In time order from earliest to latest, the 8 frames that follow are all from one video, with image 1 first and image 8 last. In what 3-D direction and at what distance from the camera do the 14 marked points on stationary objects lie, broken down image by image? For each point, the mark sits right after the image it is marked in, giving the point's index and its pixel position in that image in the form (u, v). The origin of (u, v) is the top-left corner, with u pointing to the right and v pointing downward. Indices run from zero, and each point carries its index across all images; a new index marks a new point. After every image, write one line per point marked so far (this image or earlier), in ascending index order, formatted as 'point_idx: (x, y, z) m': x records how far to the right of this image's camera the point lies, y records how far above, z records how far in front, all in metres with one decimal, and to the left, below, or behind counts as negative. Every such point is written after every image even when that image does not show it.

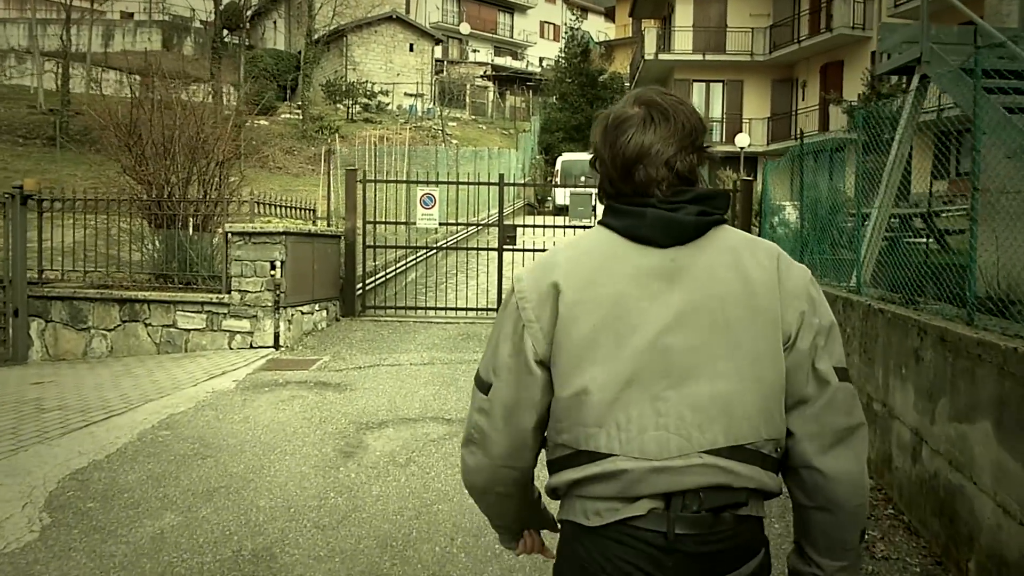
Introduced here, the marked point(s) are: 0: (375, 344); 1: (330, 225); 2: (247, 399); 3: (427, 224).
0: (-1.6, -0.7, +9.6) m
1: (-2.5, +0.9, +11.4) m
2: (-2.3, -1.0, +7.3) m
3: (-1.2, +0.9, +11.4) m
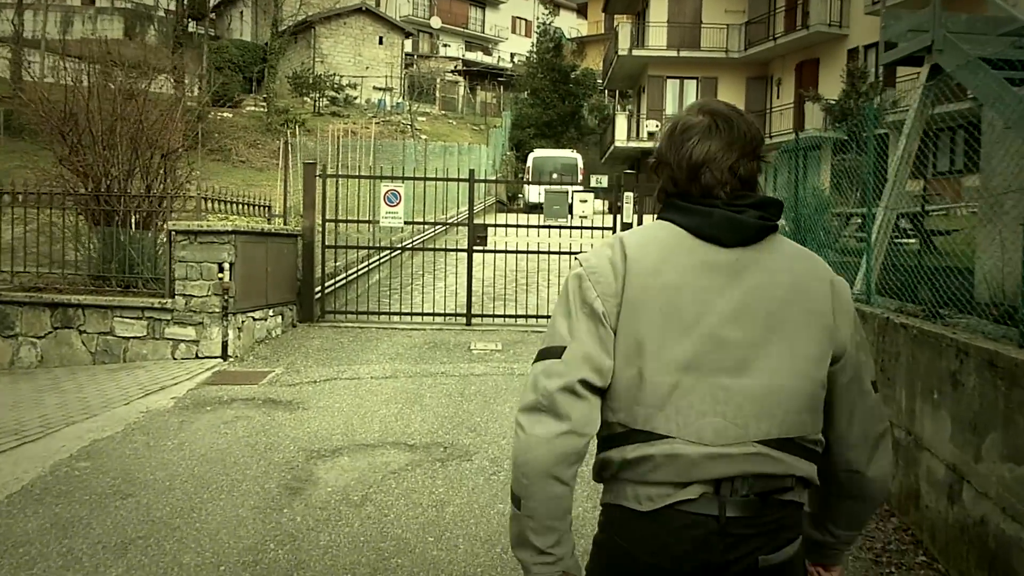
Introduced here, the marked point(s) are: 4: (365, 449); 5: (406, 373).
0: (-1.9, -0.7, +8.8) m
1: (-2.9, +0.8, +10.5) m
2: (-2.5, -1.0, +6.4) m
3: (-1.5, +0.8, +10.6) m
4: (-1.0, -1.1, +5.8) m
5: (-1.0, -0.8, +8.0) m
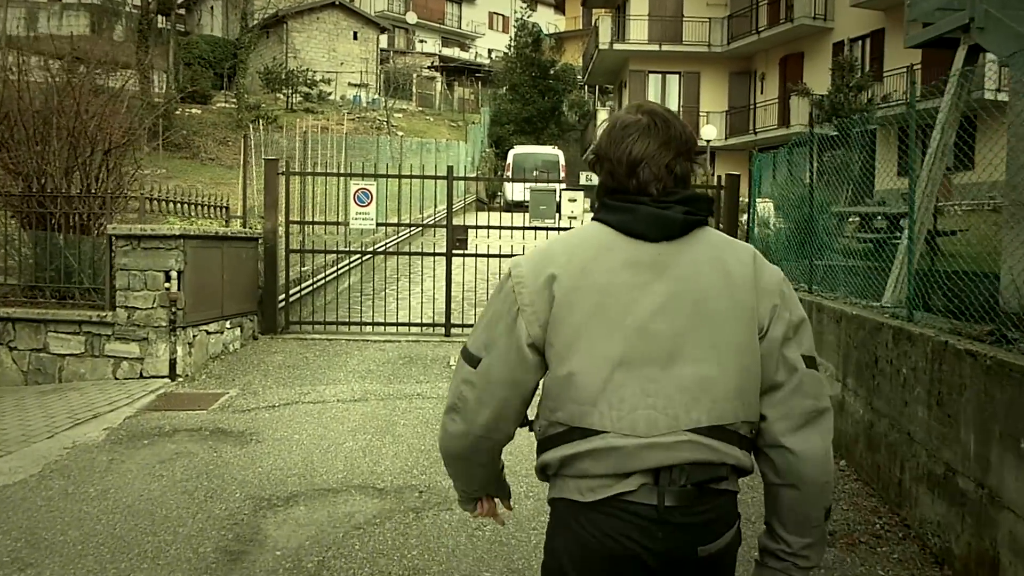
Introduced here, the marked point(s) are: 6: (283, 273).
0: (-2.1, -0.8, +7.9) m
1: (-3.1, +0.7, +9.6) m
2: (-2.7, -1.1, +5.5) m
3: (-1.8, +0.7, +9.7) m
4: (-1.1, -1.2, +4.9) m
5: (-1.2, -0.9, +7.1) m
6: (-2.7, +0.2, +9.6) m
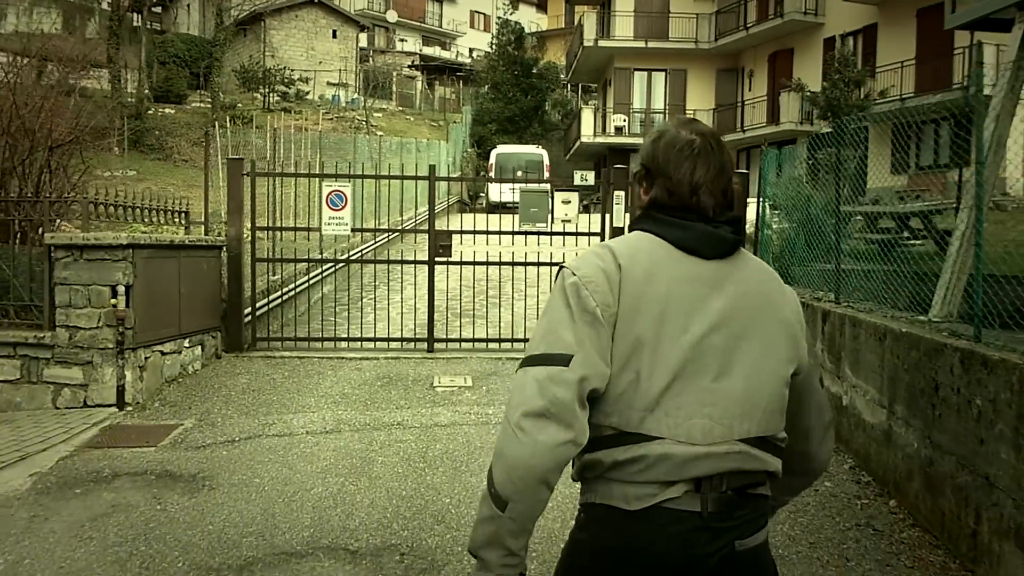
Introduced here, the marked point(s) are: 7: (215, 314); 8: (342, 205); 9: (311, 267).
0: (-2.2, -0.9, +7.1) m
1: (-3.2, +0.6, +8.7) m
2: (-2.7, -1.3, +4.7) m
3: (-1.9, +0.6, +8.8) m
4: (-1.1, -1.3, +4.0) m
5: (-1.2, -1.0, +6.3) m
6: (-2.8, 0.0, +8.7) m
7: (-3.0, -0.3, +8.3) m
8: (-1.8, +0.9, +8.9) m
9: (-2.5, +0.3, +10.3) m
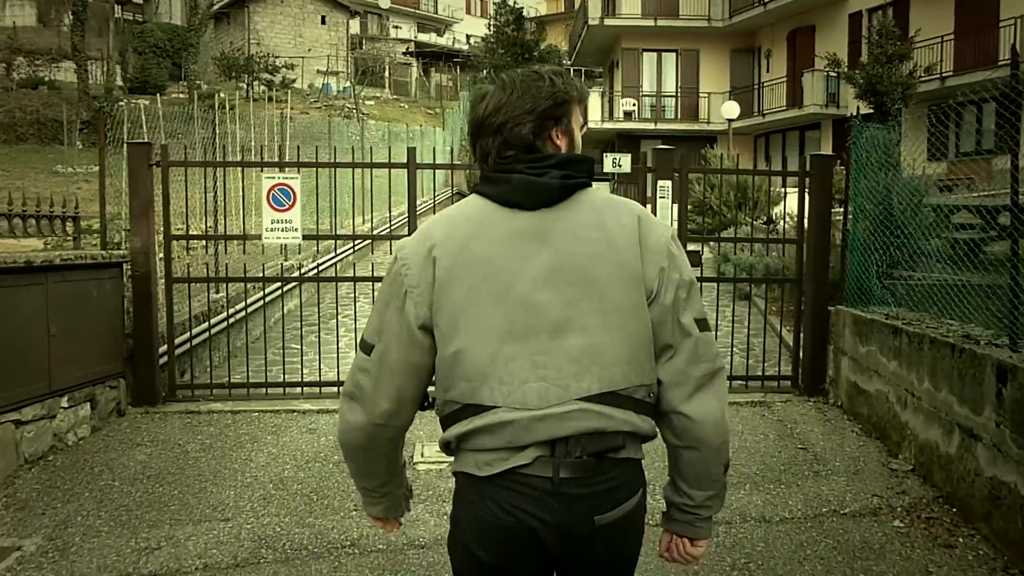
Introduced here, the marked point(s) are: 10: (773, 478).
0: (-2.1, -1.2, +4.8) m
1: (-3.2, +0.4, +6.5) m
2: (-2.6, -1.5, +2.5) m
3: (-1.8, +0.4, +6.6) m
4: (-1.1, -1.6, +1.8) m
5: (-1.1, -1.3, +4.1) m
6: (-2.7, -0.2, +6.5) m
7: (-3.0, -0.5, +6.1) m
8: (-1.8, +0.7, +6.6) m
9: (-2.4, +0.1, +8.1) m
10: (+1.7, -1.2, +5.2) m
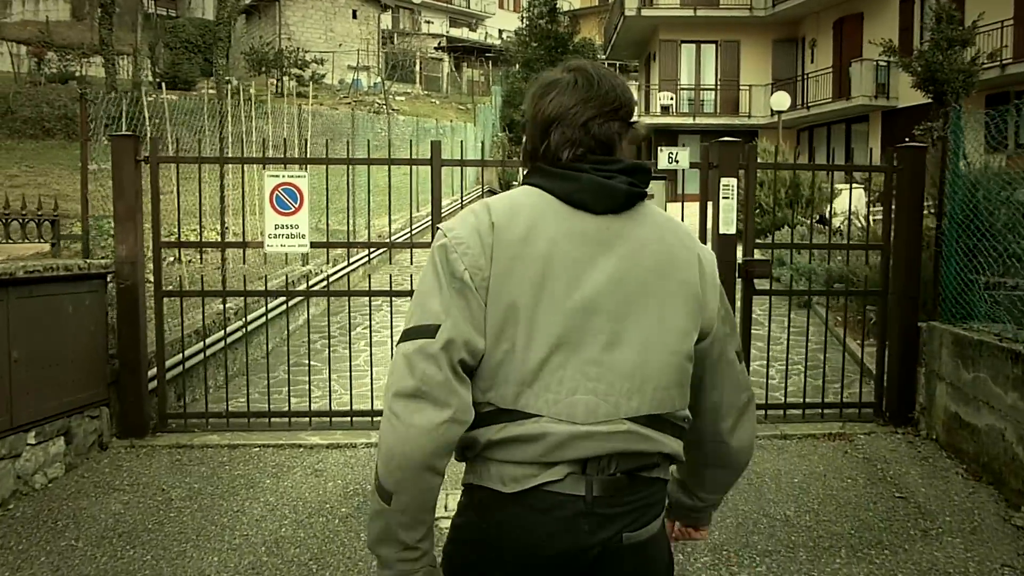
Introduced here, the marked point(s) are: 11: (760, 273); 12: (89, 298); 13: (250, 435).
0: (-1.9, -1.3, +4.0) m
1: (-2.9, +0.3, +5.7) m
2: (-2.5, -1.7, +1.7) m
3: (-1.6, +0.3, +5.8) m
4: (-1.0, -1.7, +1.0) m
5: (-1.0, -1.4, +3.2) m
6: (-2.5, -0.3, +5.7) m
7: (-2.7, -0.6, +5.3) m
8: (-1.5, +0.6, +5.8) m
9: (-2.1, 0.0, +7.3) m
10: (+1.9, -1.3, +4.3) m
11: (+1.8, +0.1, +6.0) m
12: (-2.7, -0.1, +5.2) m
13: (-1.8, -1.0, +5.6) m
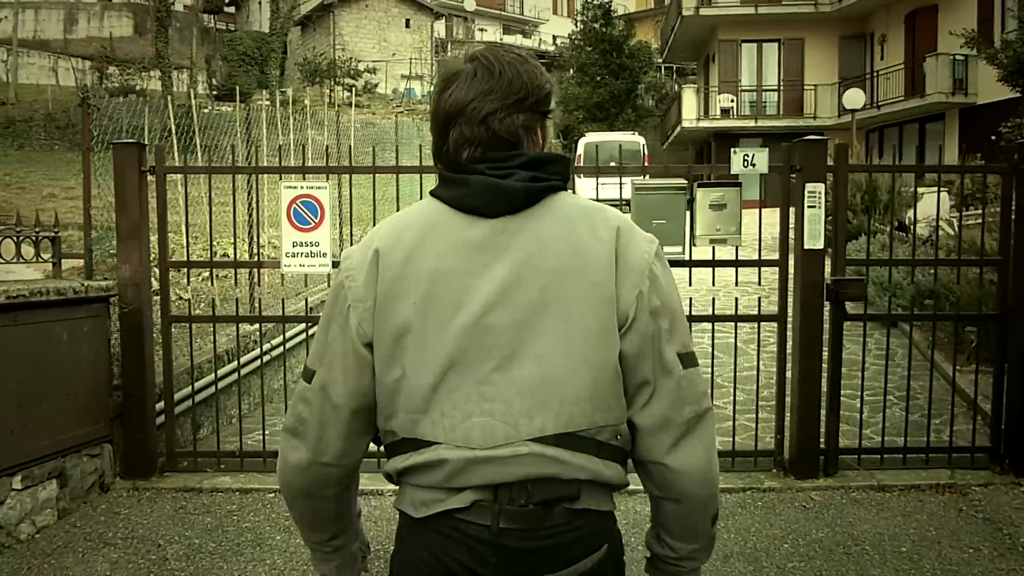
0: (-1.7, -1.4, +3.5) m
1: (-2.6, +0.1, +5.2) m
2: (-2.5, -1.8, +1.1) m
3: (-1.3, +0.1, +5.2) m
4: (-1.0, -1.8, +0.3) m
5: (-0.8, -1.5, +2.6) m
6: (-2.2, -0.4, +5.1) m
7: (-2.4, -0.8, +4.8) m
8: (-1.2, +0.4, +5.2) m
9: (-1.7, -0.2, +6.7) m
10: (+2.1, -1.4, +3.4) m
11: (+2.1, 0.0, +5.2) m
12: (-2.4, -0.2, +4.7) m
13: (-1.5, -1.2, +5.0) m
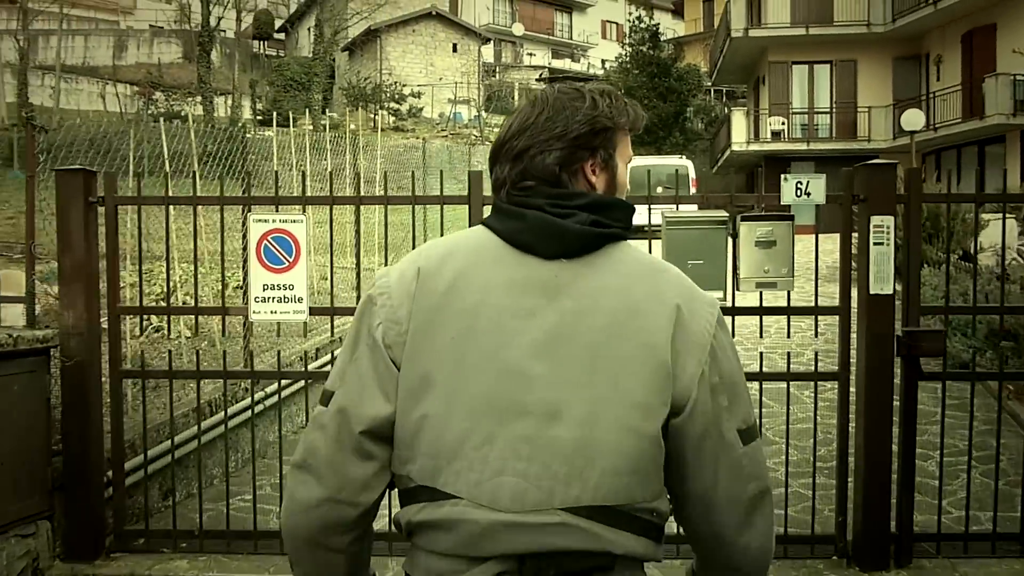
0: (-1.8, -1.6, +2.7) m
1: (-2.6, -0.2, +4.6) m
2: (-2.7, -1.9, +0.4) m
3: (-1.2, -0.1, +4.5) m
4: (-1.2, -2.0, -0.4) m
5: (-1.0, -1.7, +1.8) m
6: (-2.1, -0.7, +4.5) m
7: (-2.4, -1.0, +4.1) m
8: (-1.2, +0.2, +4.5) m
9: (-1.6, -0.5, +6.0) m
10: (+2.0, -1.7, +2.5) m
11: (+2.1, -0.3, +4.2) m
12: (-2.4, -0.5, +4.1) m
13: (-1.5, -1.4, +4.3) m
